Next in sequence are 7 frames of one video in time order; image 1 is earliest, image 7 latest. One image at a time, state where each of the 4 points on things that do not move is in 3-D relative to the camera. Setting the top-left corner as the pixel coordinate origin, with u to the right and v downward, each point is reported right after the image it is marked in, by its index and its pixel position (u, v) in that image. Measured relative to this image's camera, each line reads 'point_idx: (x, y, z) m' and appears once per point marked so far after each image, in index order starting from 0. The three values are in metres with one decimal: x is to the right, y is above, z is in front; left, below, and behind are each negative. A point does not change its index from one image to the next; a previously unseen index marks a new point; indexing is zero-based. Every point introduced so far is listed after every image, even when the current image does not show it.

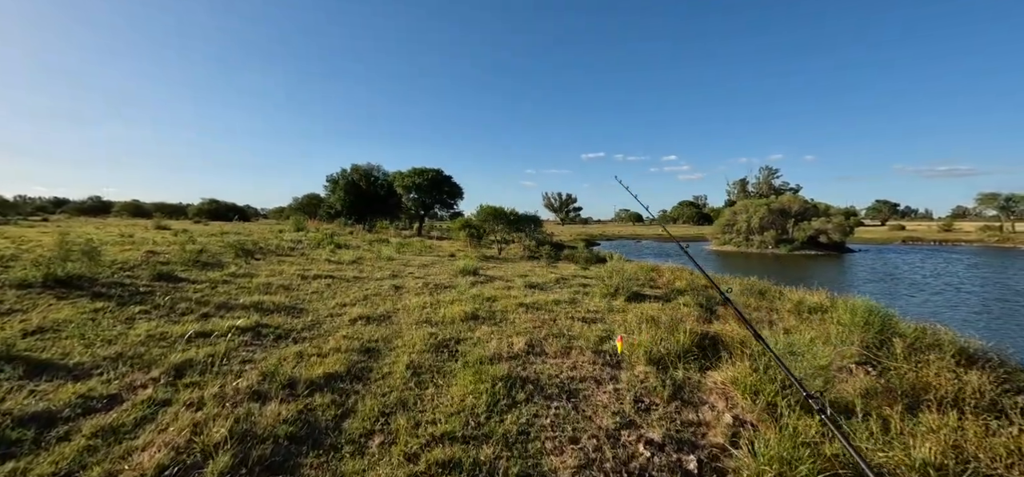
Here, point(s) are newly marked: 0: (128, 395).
0: (-3.1, -1.3, +3.5) m
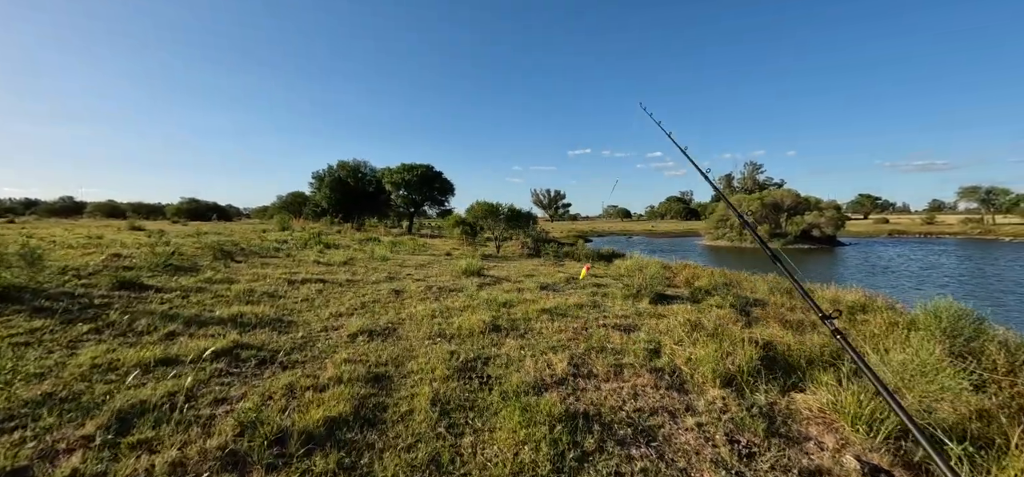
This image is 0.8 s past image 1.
0: (-2.7, -1.3, +2.4) m
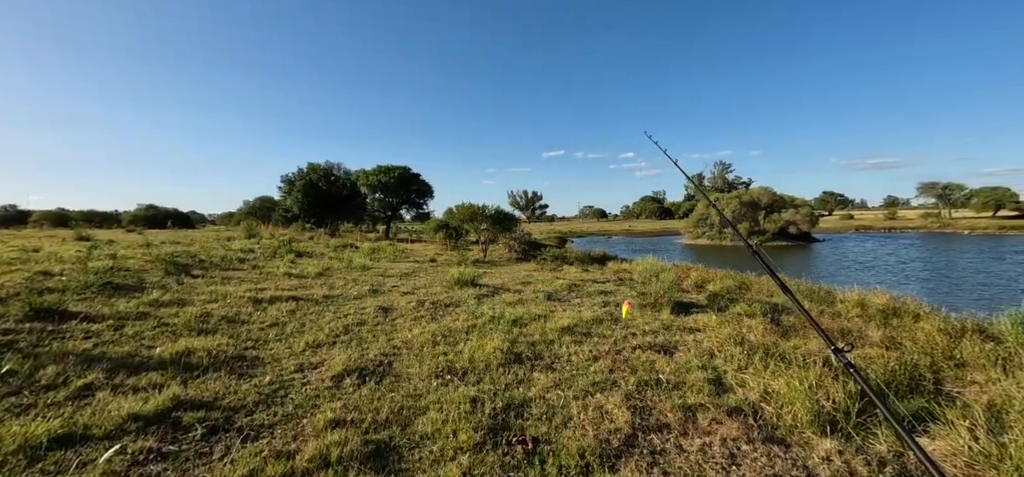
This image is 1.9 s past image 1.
0: (-2.2, -1.4, +1.2) m
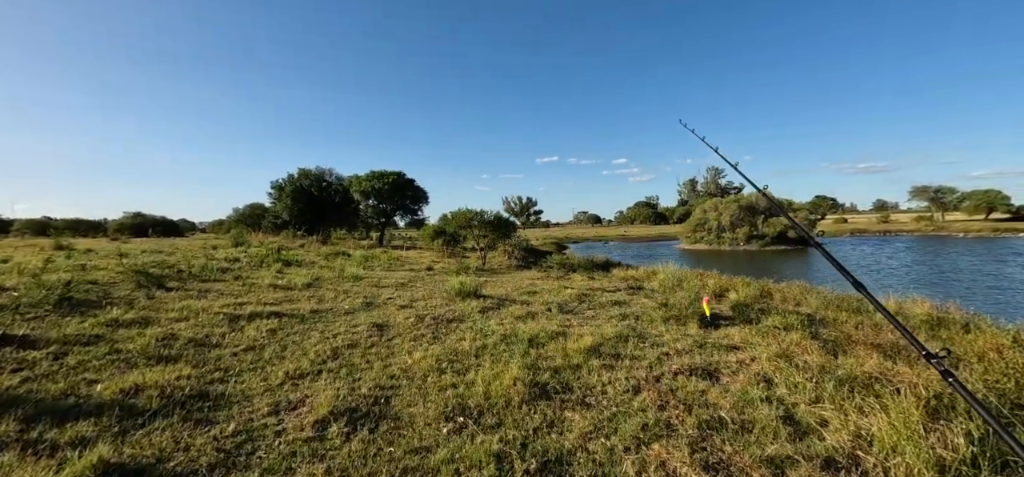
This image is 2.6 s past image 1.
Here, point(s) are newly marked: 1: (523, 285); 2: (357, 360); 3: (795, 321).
0: (-2.0, -1.5, +0.4) m
1: (+0.3, -1.3, +12.0) m
2: (-1.7, -1.4, +4.7) m
3: (+4.7, -1.4, +7.1) m
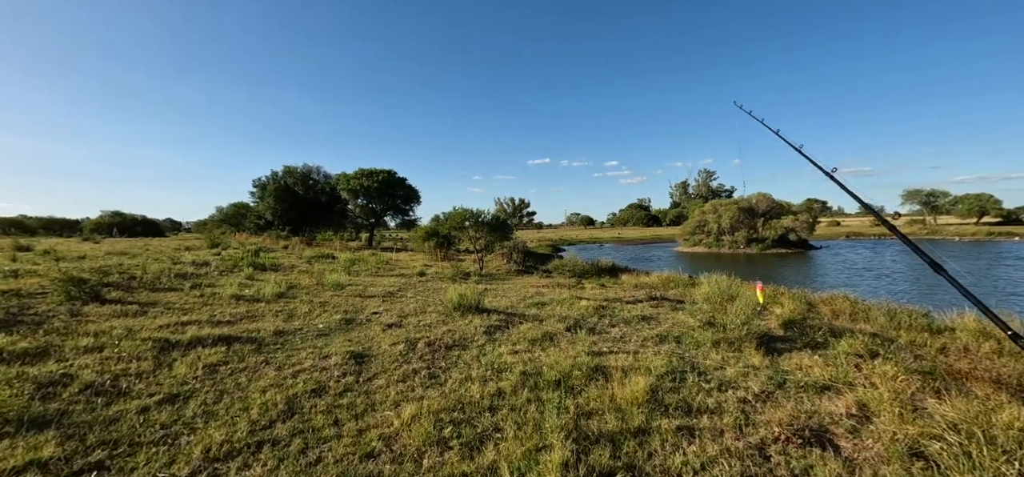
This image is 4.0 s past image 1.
0: (-1.6, -1.5, -1.1) m
1: (+0.4, -1.4, +10.6) m
2: (-1.5, -1.4, +3.3) m
3: (+4.9, -1.5, +5.7) m
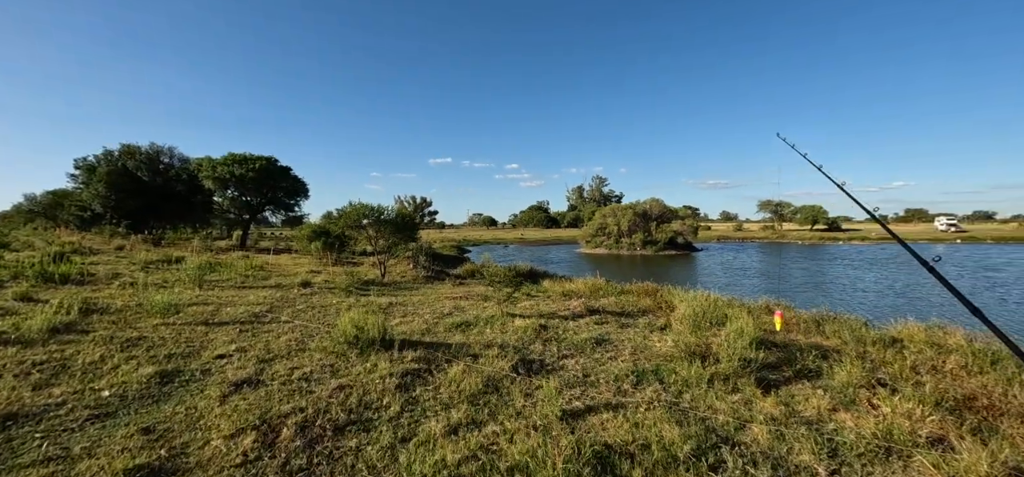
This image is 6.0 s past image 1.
0: (-0.6, -1.5, -3.3) m
1: (-1.3, -1.5, +8.6) m
2: (-1.5, -1.4, +1.0) m
3: (+4.2, -1.6, +4.9) m
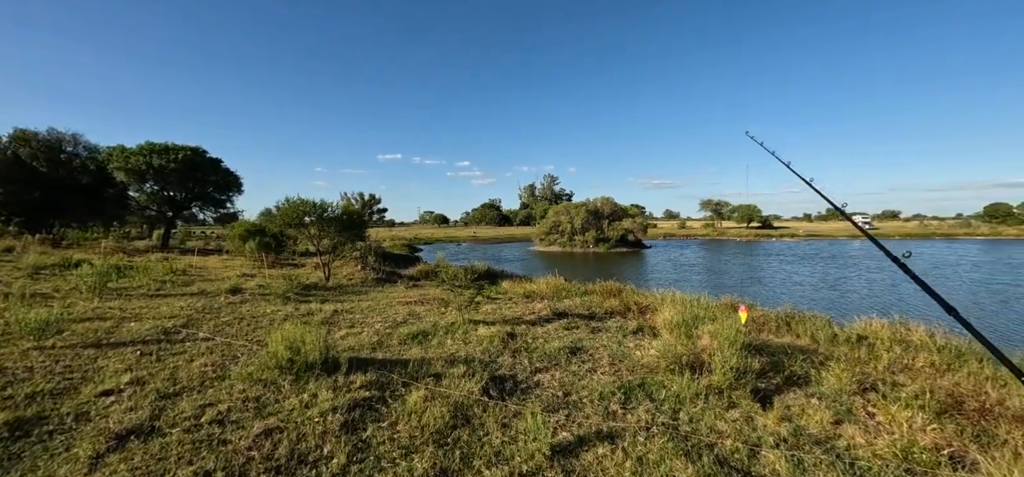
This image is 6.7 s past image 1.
0: (0.0, -1.6, -4.0) m
1: (-2.0, -1.4, +7.7) m
2: (-1.3, -1.5, +0.1) m
3: (+3.9, -1.6, +4.7) m
